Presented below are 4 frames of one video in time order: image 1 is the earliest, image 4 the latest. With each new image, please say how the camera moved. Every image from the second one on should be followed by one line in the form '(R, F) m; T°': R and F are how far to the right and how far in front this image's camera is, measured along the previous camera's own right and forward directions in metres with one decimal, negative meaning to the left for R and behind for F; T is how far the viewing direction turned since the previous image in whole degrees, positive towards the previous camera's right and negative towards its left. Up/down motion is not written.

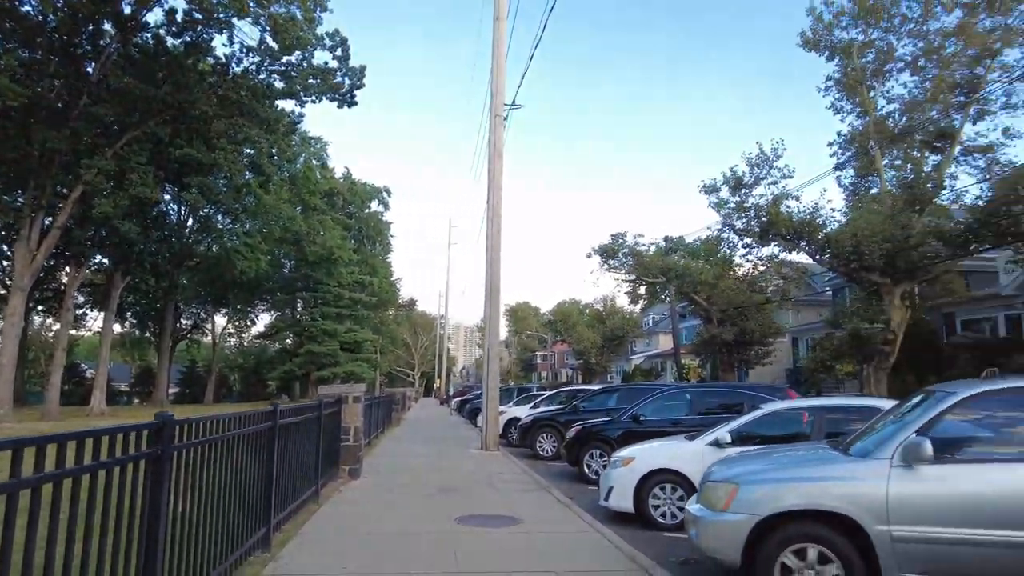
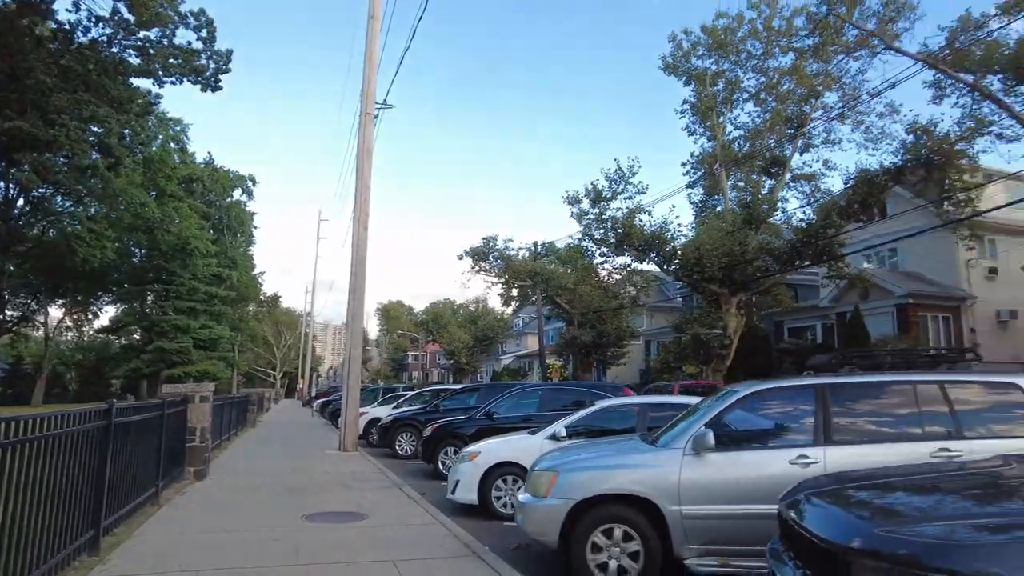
(+0.2, -0.4) m; +11°
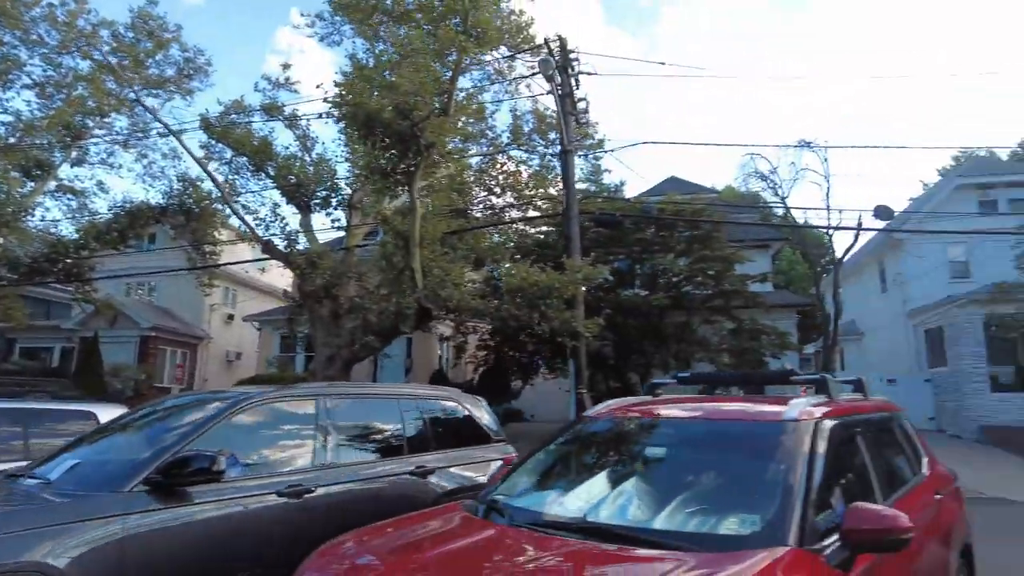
(+0.7, -1.5) m; +56°
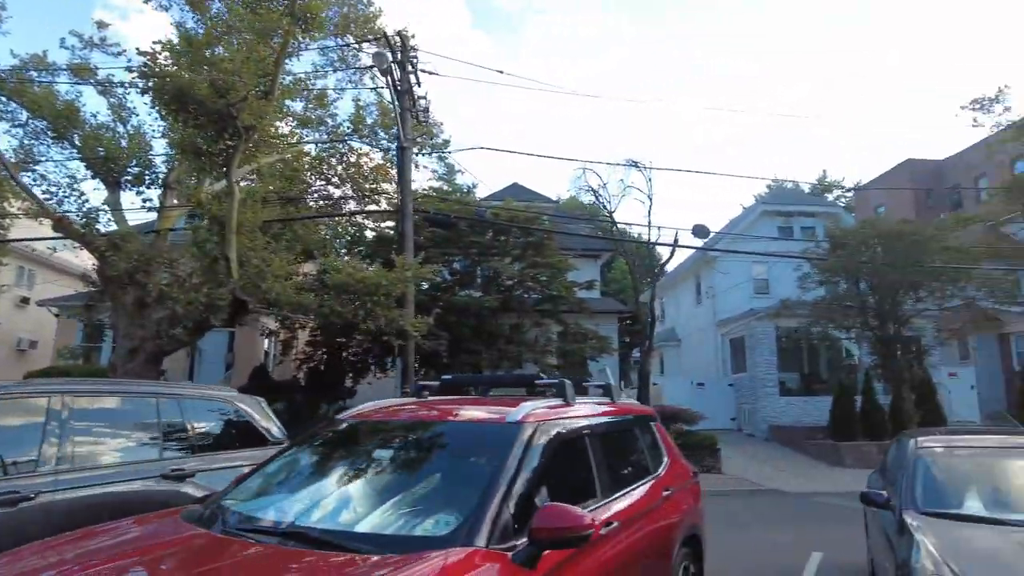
(+0.5, -0.1) m; +13°
